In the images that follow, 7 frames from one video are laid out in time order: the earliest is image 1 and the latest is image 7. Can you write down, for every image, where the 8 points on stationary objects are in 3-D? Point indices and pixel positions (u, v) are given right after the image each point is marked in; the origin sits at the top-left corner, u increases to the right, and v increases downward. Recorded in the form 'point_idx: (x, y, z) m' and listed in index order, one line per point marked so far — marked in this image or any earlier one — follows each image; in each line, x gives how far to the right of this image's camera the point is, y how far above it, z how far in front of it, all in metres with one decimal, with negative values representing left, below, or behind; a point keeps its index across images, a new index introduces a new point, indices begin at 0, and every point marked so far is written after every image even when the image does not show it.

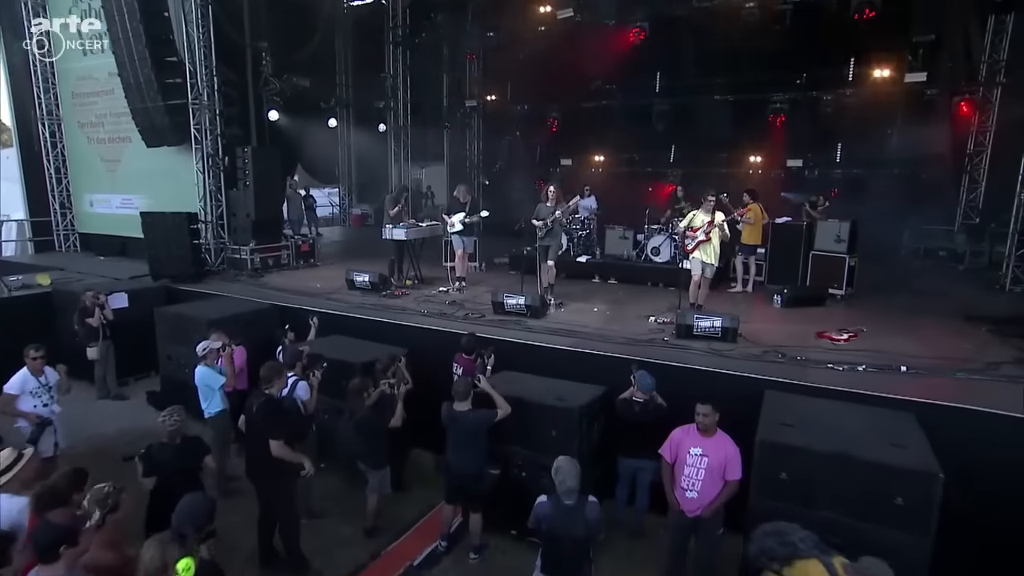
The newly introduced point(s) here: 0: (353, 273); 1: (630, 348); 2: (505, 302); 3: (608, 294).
0: (-2.5, +0.2, +9.4) m
1: (+1.3, -0.7, +6.6) m
2: (-0.1, -0.2, +8.4) m
3: (+1.5, -0.2, +9.5) m
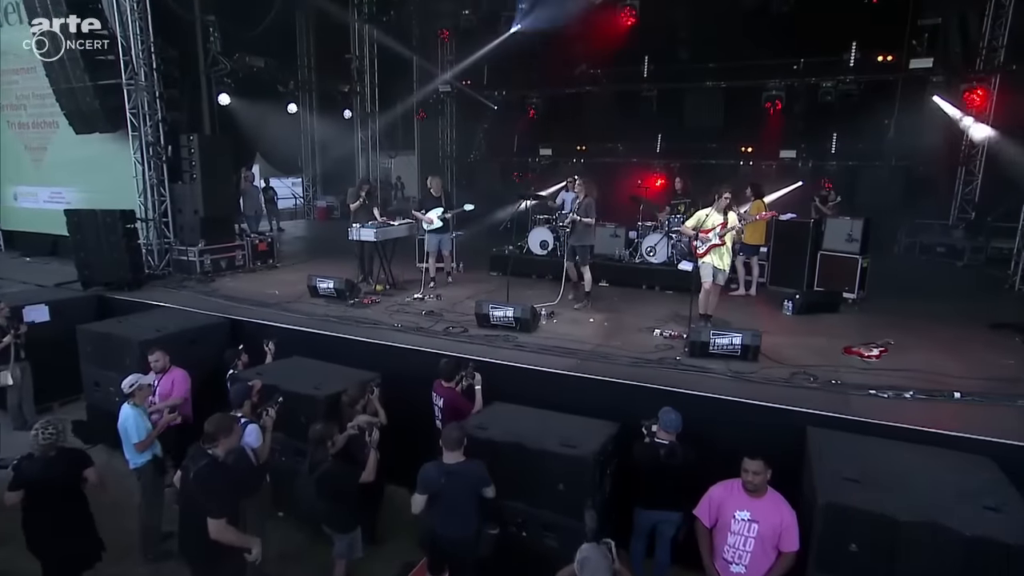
0: (-2.7, +0.1, +8.4) m
1: (+1.2, -0.8, +5.8) m
2: (-0.2, -0.3, +7.5) m
3: (+1.3, -0.3, +8.6) m
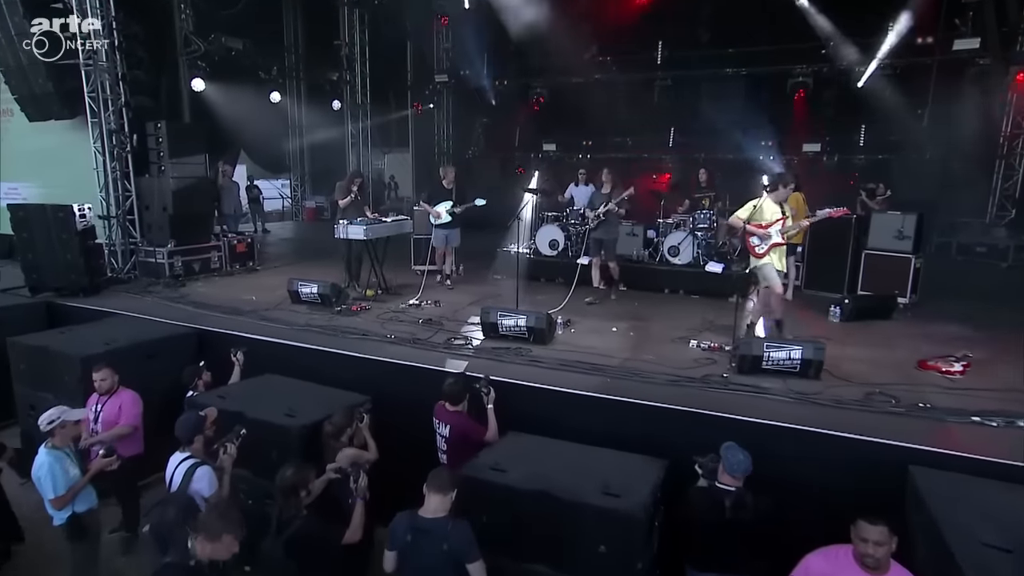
0: (-2.6, +0.1, +7.4) m
1: (+1.3, -0.9, +4.8) m
2: (-0.1, -0.4, +6.5) m
3: (+1.4, -0.3, +7.7) m
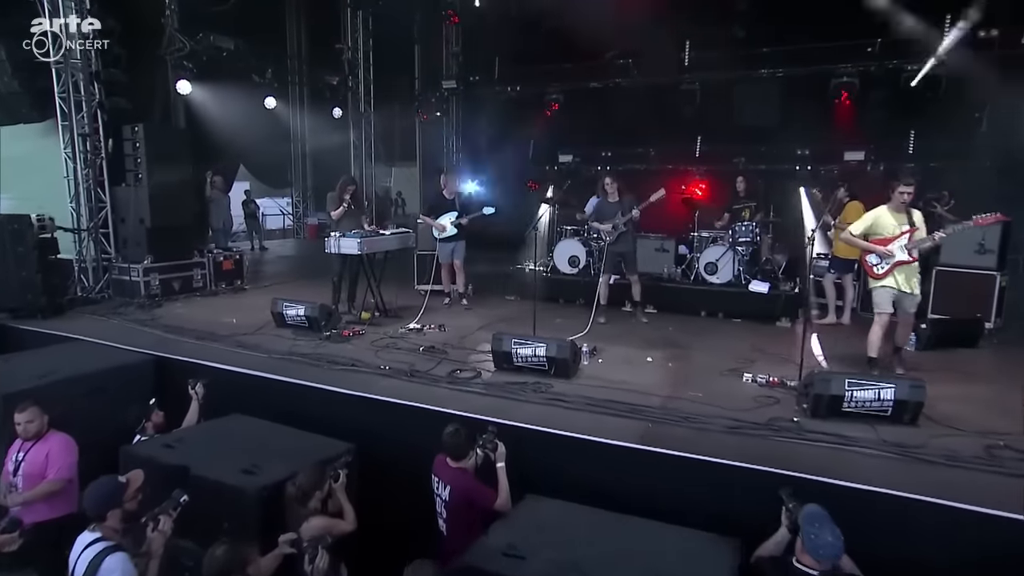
0: (-2.4, -0.2, +6.4) m
1: (+1.5, -1.0, +3.8) m
2: (0.0, -0.6, +5.5) m
3: (+1.6, -0.6, +6.7) m
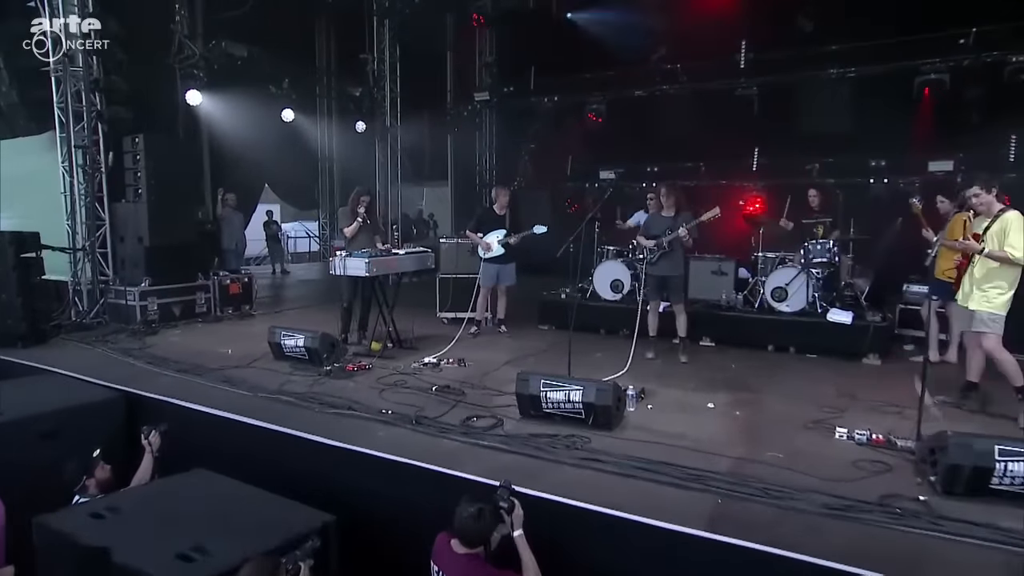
0: (-2.1, -0.4, +5.6) m
1: (+1.6, -1.1, +2.6) m
2: (+0.2, -0.8, +4.5) m
3: (+1.8, -0.8, +5.6) m
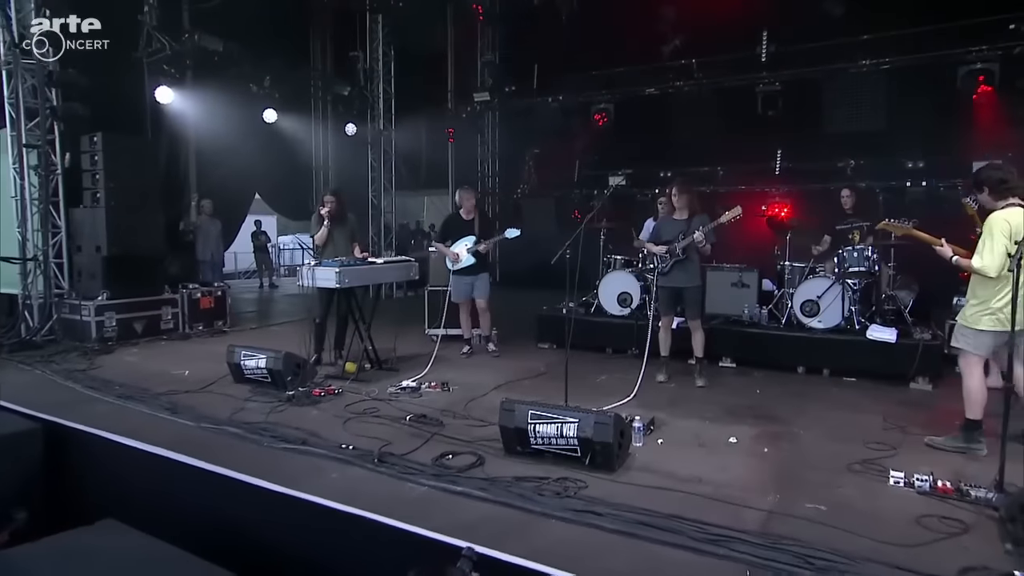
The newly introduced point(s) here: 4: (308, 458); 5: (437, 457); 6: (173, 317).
0: (-2.2, -0.5, +5.0) m
1: (+1.4, -1.2, +1.9) m
2: (+0.1, -0.9, +3.8) m
3: (+1.8, -0.9, +4.8) m
4: (-1.3, -1.0, +3.8) m
5: (-0.5, -1.0, +3.8) m
6: (-3.8, -0.3, +6.9) m
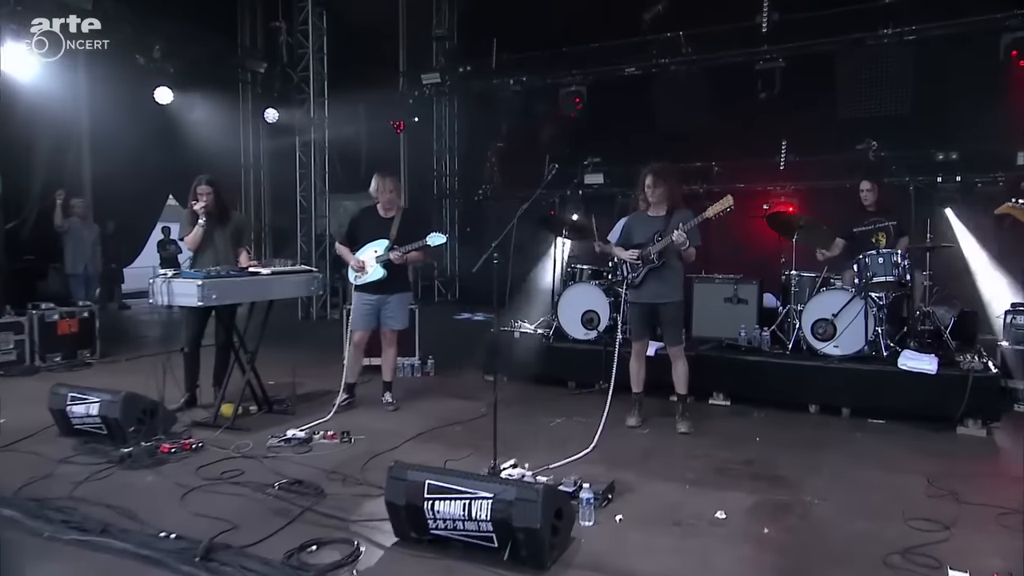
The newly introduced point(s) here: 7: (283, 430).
0: (-2.7, -0.6, +3.8) m
1: (+0.9, -1.2, +0.6) m
2: (-0.4, -1.0, +2.6) m
3: (+1.3, -1.0, +3.6) m
4: (-1.8, -1.1, +2.6) m
5: (-1.0, -1.1, +2.6) m
6: (-4.3, -0.5, +5.7) m
7: (-1.5, -0.9, +3.9) m
